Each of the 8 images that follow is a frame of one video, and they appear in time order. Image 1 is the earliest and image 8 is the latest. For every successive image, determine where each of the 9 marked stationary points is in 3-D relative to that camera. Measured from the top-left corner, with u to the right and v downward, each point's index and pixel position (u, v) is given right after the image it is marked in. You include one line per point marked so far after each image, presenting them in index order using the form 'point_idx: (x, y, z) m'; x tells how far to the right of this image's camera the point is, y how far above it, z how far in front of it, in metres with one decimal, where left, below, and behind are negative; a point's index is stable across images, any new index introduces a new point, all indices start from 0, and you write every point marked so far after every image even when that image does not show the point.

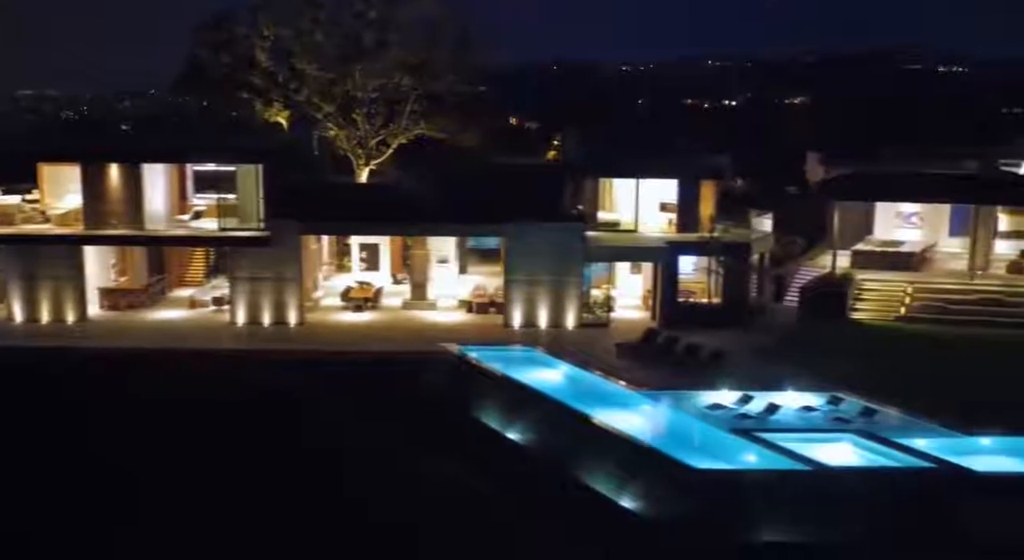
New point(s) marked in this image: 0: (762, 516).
0: (+2.9, -2.6, +11.6) m
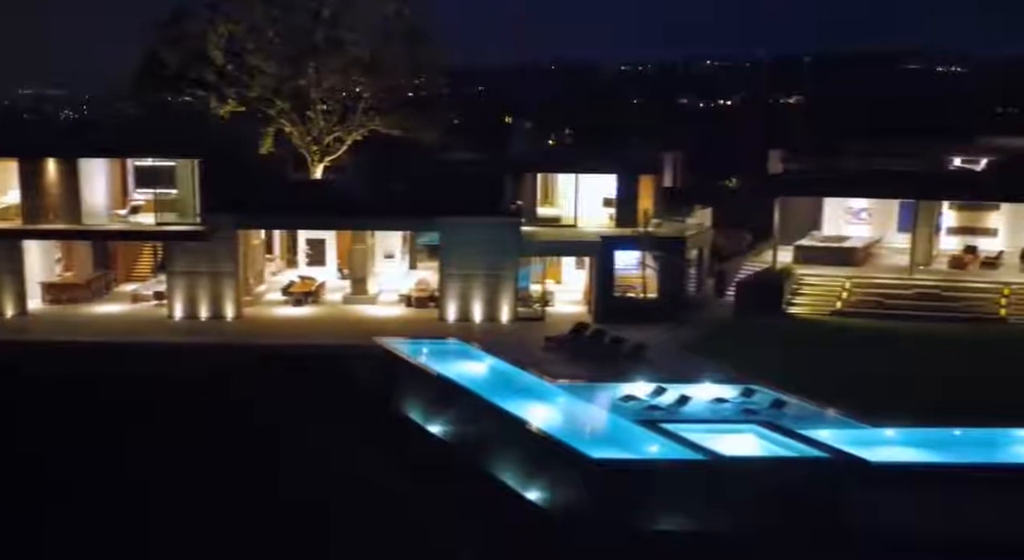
0: (+1.7, -2.6, +11.7) m
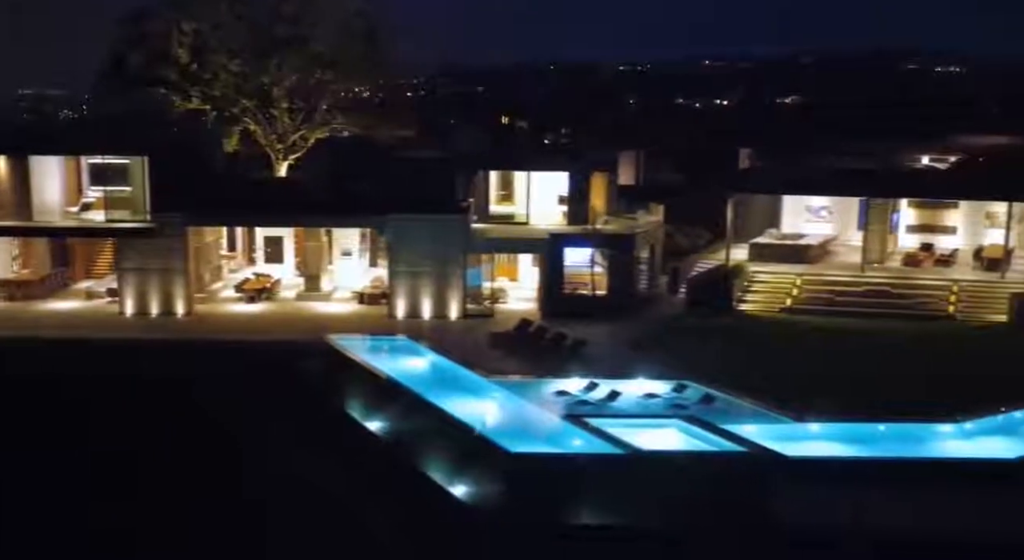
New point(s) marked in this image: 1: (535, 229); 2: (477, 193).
0: (+0.8, -2.5, +11.8) m
1: (+0.4, +0.9, +18.7) m
2: (-0.7, +1.7, +19.1) m
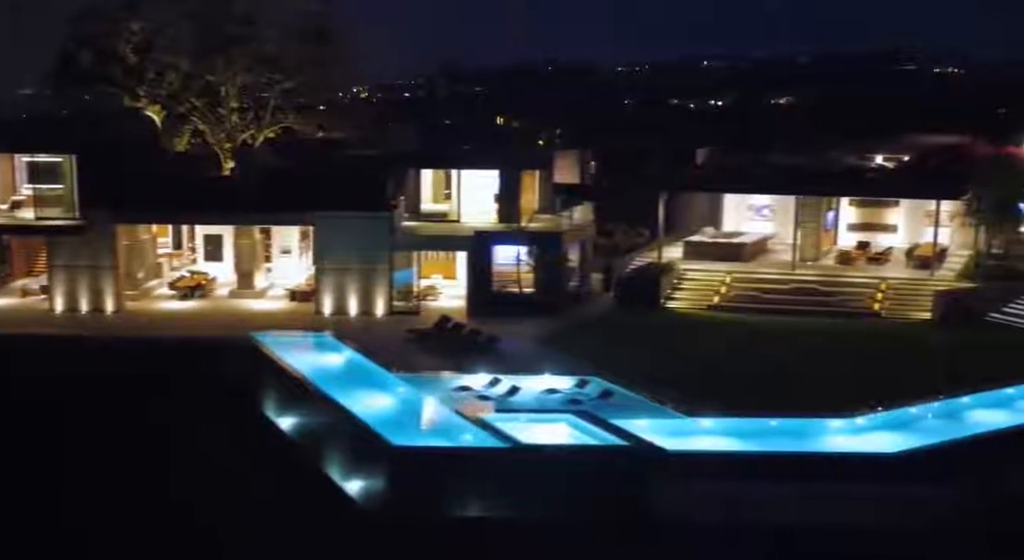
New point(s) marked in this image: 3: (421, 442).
0: (-0.5, -2.4, +11.9) m
1: (-0.9, +1.0, +18.8) m
2: (-2.0, +1.7, +19.2) m
3: (-1.0, -1.9, +12.0) m
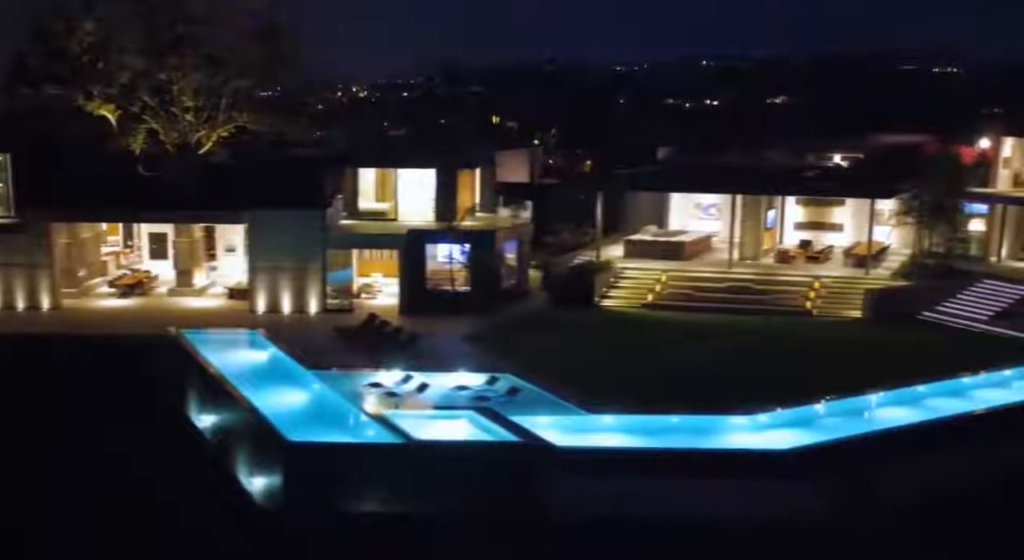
0: (-1.7, -2.4, +12.0) m
1: (-2.1, +1.0, +18.9) m
2: (-3.2, +1.7, +19.3) m
3: (-2.3, -1.9, +12.1) m
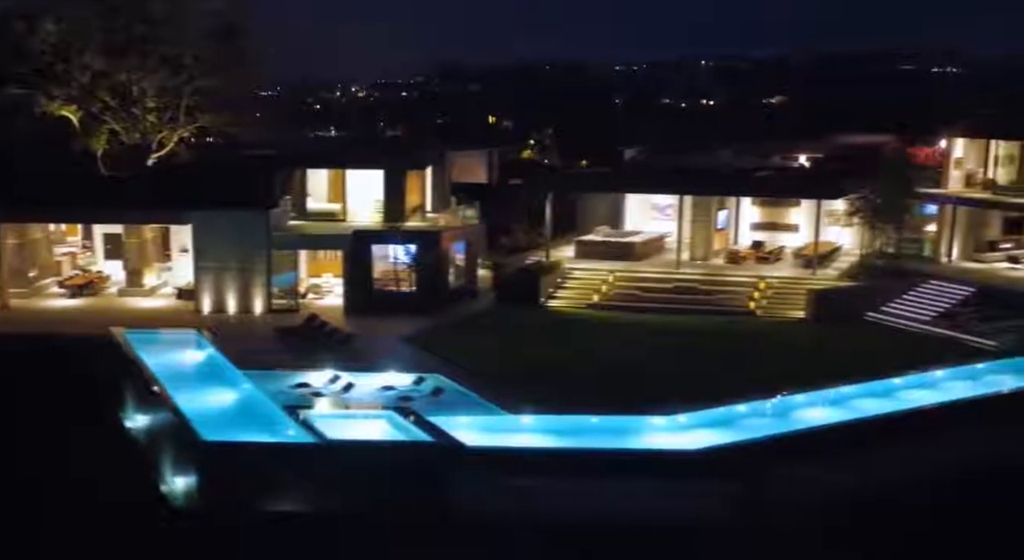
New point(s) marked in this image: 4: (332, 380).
0: (-2.7, -2.4, +12.0) m
1: (-3.1, +1.0, +19.0) m
2: (-4.2, +1.7, +19.4) m
3: (-3.3, -1.9, +12.2) m
4: (-2.5, -1.4, +13.9) m
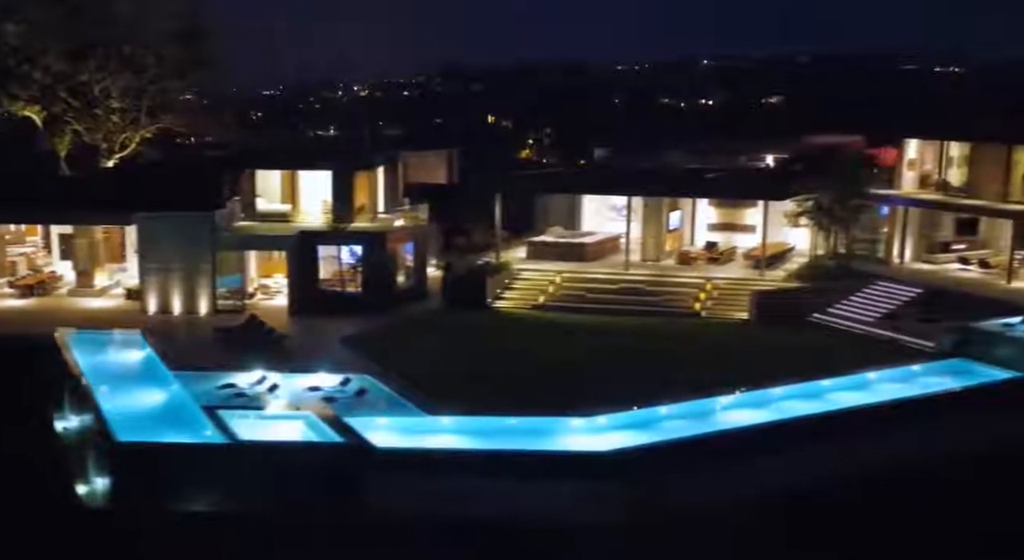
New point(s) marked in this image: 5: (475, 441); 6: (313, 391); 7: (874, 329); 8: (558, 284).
0: (-3.8, -2.4, +12.1) m
1: (-4.1, +1.0, +19.0) m
2: (-5.2, +1.7, +19.4) m
3: (-4.3, -1.9, +12.2) m
4: (-3.5, -1.4, +14.0) m
5: (-0.4, -2.0, +12.3) m
6: (-2.7, -1.5, +13.7) m
7: (+6.2, -0.8, +17.3) m
8: (+0.9, -0.1, +19.2) m
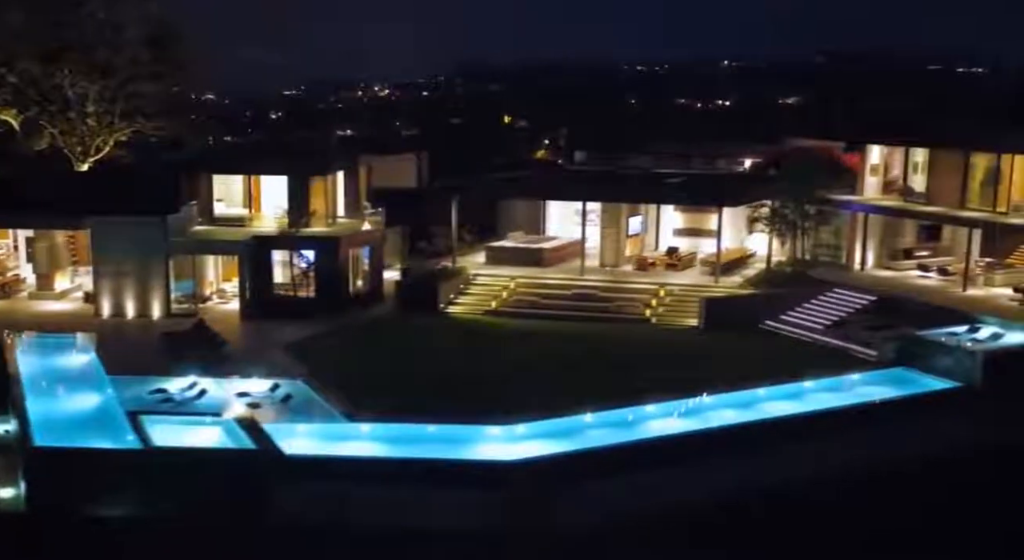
0: (-4.8, -2.5, +12.2) m
1: (-4.9, +0.9, +19.1) m
2: (-6.0, +1.7, +19.6) m
3: (-5.3, -2.0, +12.4) m
4: (-4.5, -1.5, +14.1) m
5: (-1.5, -2.1, +12.4) m
6: (-3.7, -1.6, +13.8) m
7: (+5.3, -1.0, +17.2) m
8: (0.0, -0.2, +19.2) m
